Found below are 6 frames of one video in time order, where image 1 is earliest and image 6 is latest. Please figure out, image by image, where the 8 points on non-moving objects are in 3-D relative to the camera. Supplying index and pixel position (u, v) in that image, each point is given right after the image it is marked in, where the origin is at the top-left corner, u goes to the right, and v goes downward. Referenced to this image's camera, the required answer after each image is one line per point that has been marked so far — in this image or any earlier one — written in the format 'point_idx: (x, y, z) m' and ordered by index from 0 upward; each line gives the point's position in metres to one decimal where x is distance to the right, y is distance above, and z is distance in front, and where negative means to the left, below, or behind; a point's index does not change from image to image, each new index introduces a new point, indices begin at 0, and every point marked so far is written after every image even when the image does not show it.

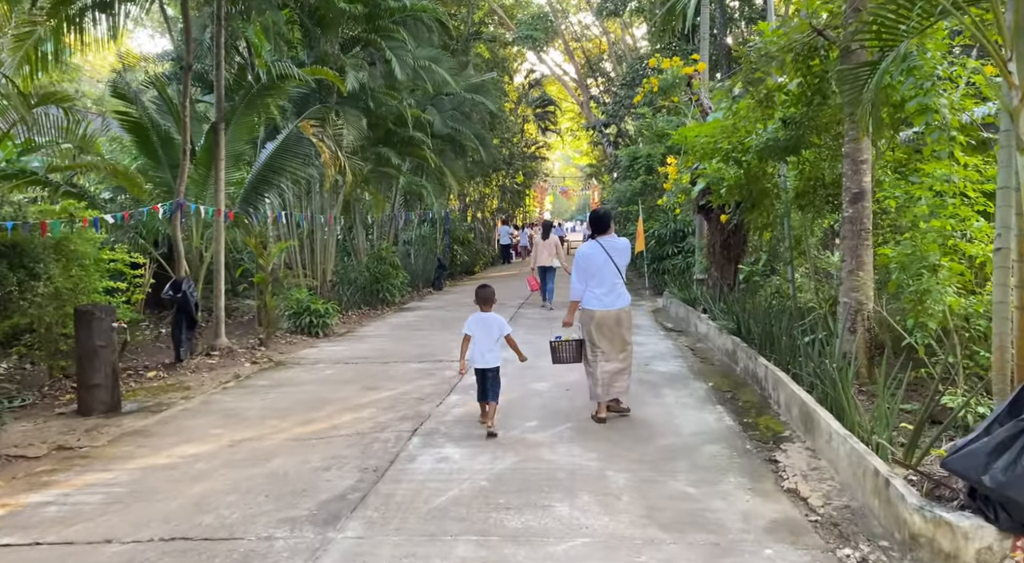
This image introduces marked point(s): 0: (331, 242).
0: (-3.1, +0.7, +13.4) m
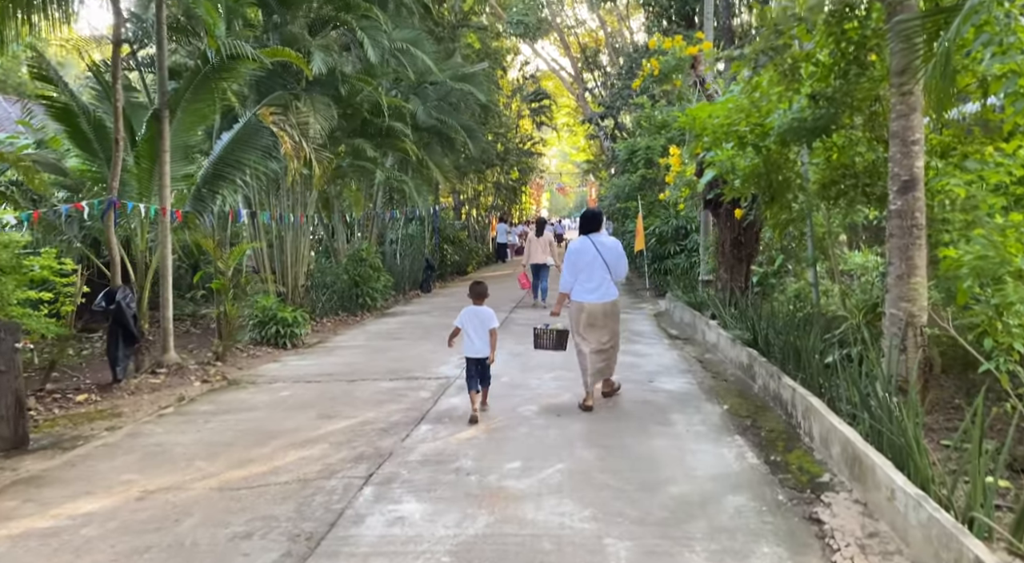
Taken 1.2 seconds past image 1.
0: (-3.3, +0.6, +12.3) m
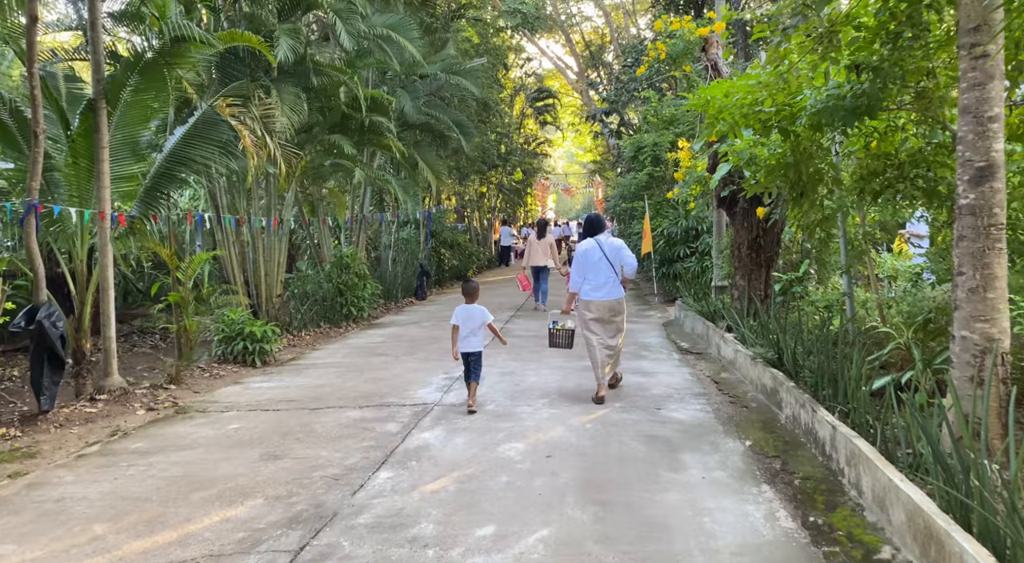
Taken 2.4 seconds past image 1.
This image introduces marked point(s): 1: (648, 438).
0: (-3.3, +0.4, +11.3) m
1: (+1.0, -1.2, +5.9) m
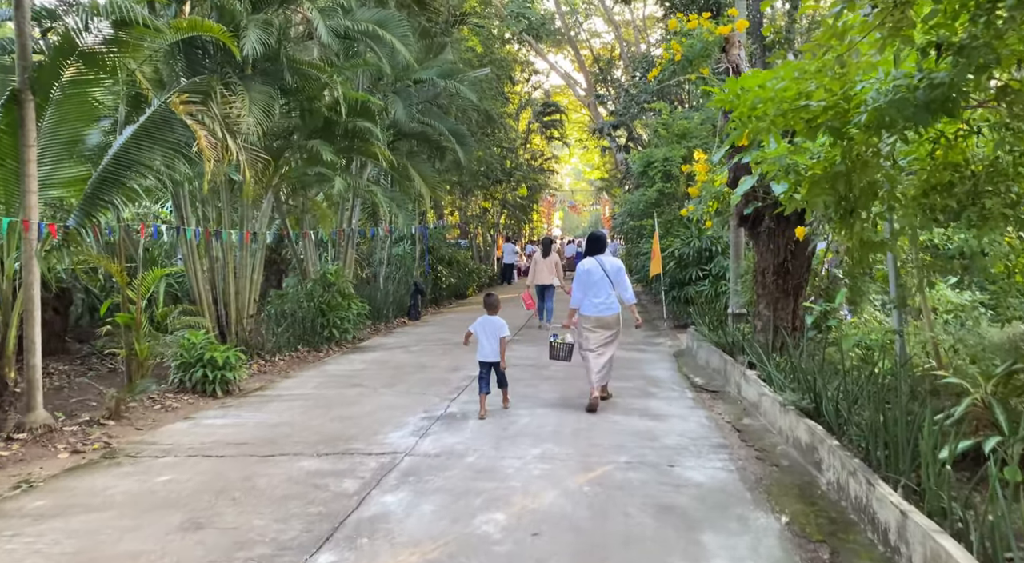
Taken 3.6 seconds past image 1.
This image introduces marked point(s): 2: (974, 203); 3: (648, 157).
0: (-3.4, +0.2, +10.2) m
1: (+0.9, -1.4, +4.8) m
2: (+2.6, +0.5, +4.5) m
3: (+2.6, +2.4, +15.3) m
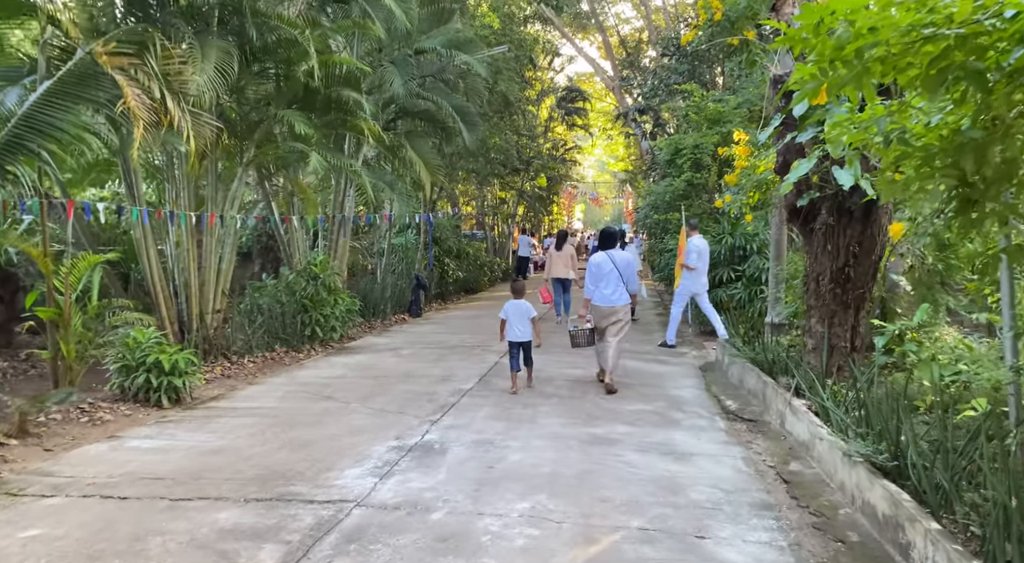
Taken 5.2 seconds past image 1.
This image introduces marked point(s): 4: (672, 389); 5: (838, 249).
0: (-3.4, +0.3, +8.9) m
1: (+0.7, -1.4, +3.4) m
2: (+2.5, +0.3, +3.1) m
3: (+2.9, +2.4, +13.8) m
4: (+1.7, -1.1, +8.3) m
5: (+2.6, +0.3, +6.2) m
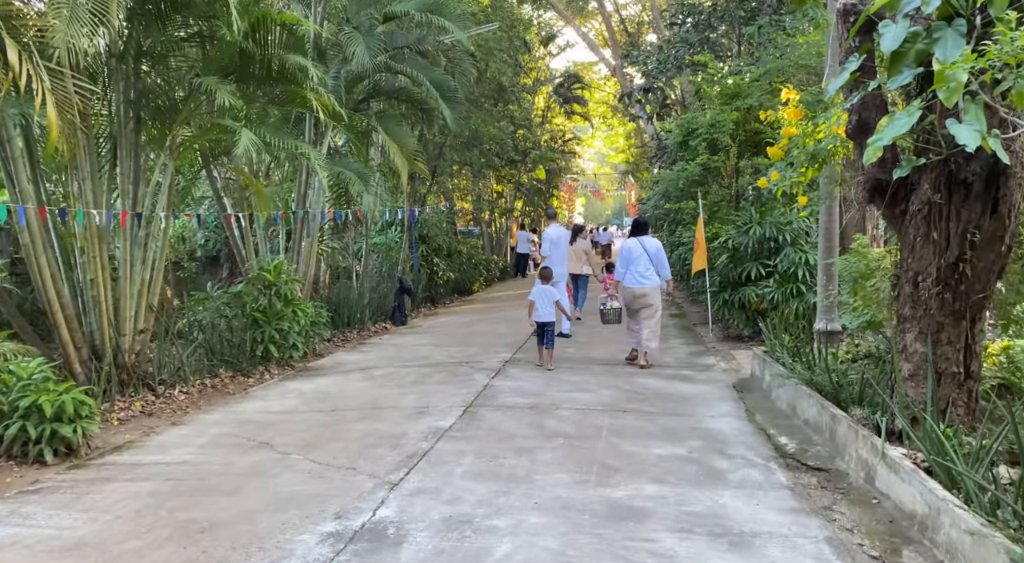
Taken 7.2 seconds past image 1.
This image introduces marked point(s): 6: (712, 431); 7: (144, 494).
0: (-3.5, +0.2, +7.2) m
1: (+0.7, -1.5, +1.6) m
2: (+2.4, +0.3, +1.3) m
3: (+2.7, +2.5, +12.1) m
4: (+1.6, -1.1, +6.6) m
5: (+2.5, +0.2, +4.4) m
6: (+1.6, -1.2, +6.2) m
7: (-2.3, -1.3, +5.0) m
